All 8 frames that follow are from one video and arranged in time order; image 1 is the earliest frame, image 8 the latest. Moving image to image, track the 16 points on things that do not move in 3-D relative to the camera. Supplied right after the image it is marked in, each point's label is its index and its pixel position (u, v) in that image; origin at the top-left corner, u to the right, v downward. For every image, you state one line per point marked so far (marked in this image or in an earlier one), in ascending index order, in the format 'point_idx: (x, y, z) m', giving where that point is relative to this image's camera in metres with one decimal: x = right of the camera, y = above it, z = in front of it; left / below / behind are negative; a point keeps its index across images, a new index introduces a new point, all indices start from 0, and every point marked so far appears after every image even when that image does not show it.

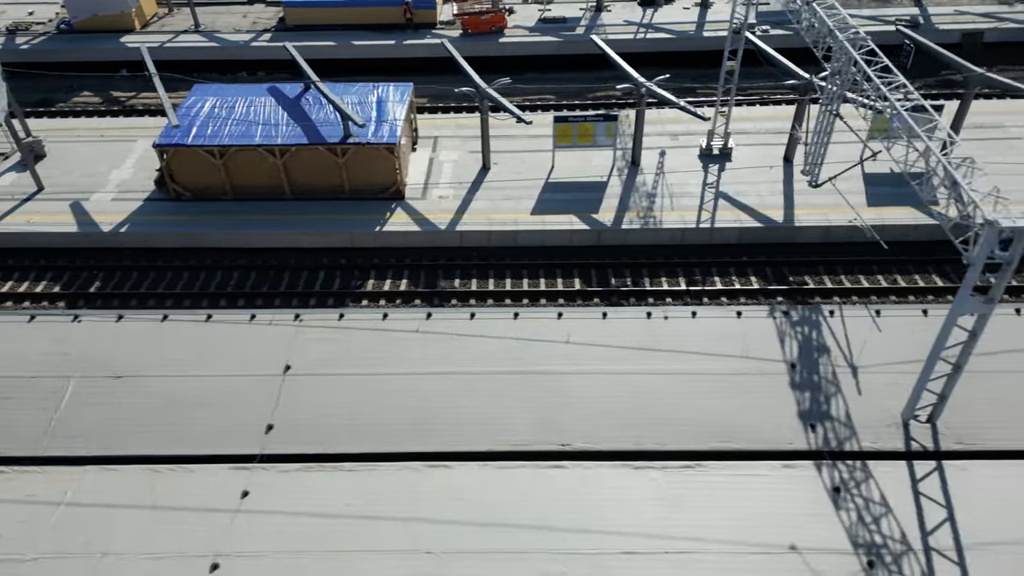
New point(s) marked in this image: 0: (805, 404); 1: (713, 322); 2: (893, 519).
0: (+5.1, -2.0, +11.8) m
1: (+4.0, -0.7, +13.1) m
2: (+5.7, -3.5, +10.1) m
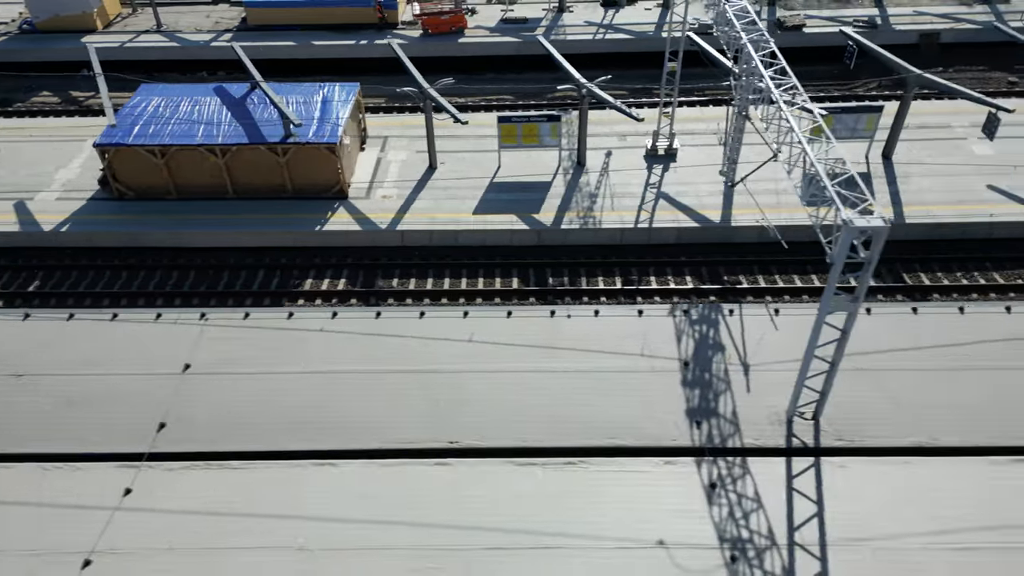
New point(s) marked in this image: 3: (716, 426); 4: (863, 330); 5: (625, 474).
0: (+3.2, -2.0, +11.9) m
1: (+2.0, -0.6, +13.2) m
2: (+3.8, -3.4, +10.2) m
3: (+3.5, -2.4, +11.6) m
4: (+6.7, -0.8, +12.8) m
5: (+1.8, -3.0, +10.9) m
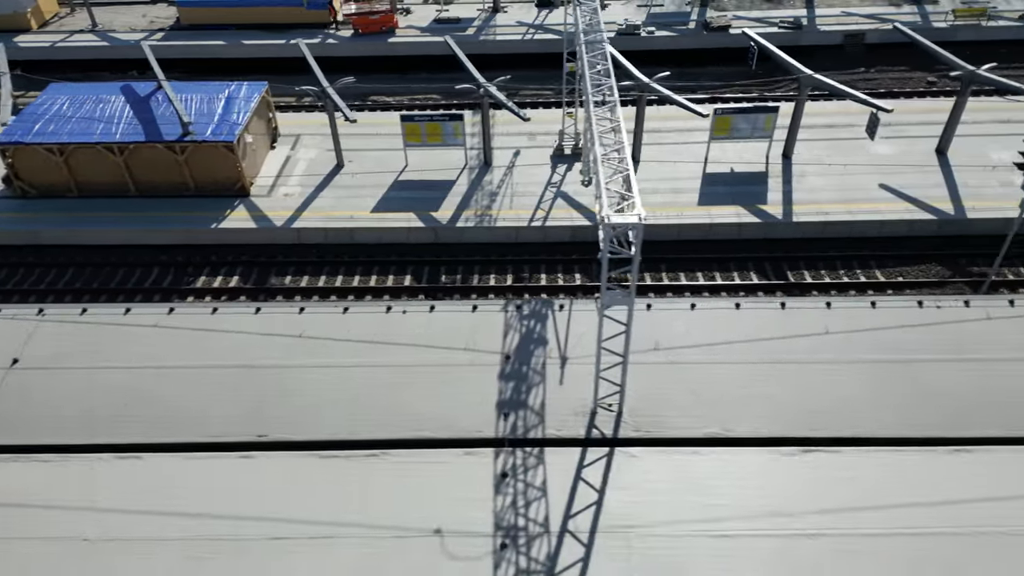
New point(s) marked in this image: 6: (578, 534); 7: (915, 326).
0: (-0.1, -1.9, +12.1) m
1: (-1.3, -0.5, +13.5) m
2: (+0.5, -3.4, +10.5) m
3: (+0.2, -2.3, +11.8) m
4: (+3.4, -0.7, +13.1) m
5: (-1.5, -2.9, +11.1) m
6: (+1.0, -3.7, +10.1) m
7: (+7.8, -0.7, +13.0) m
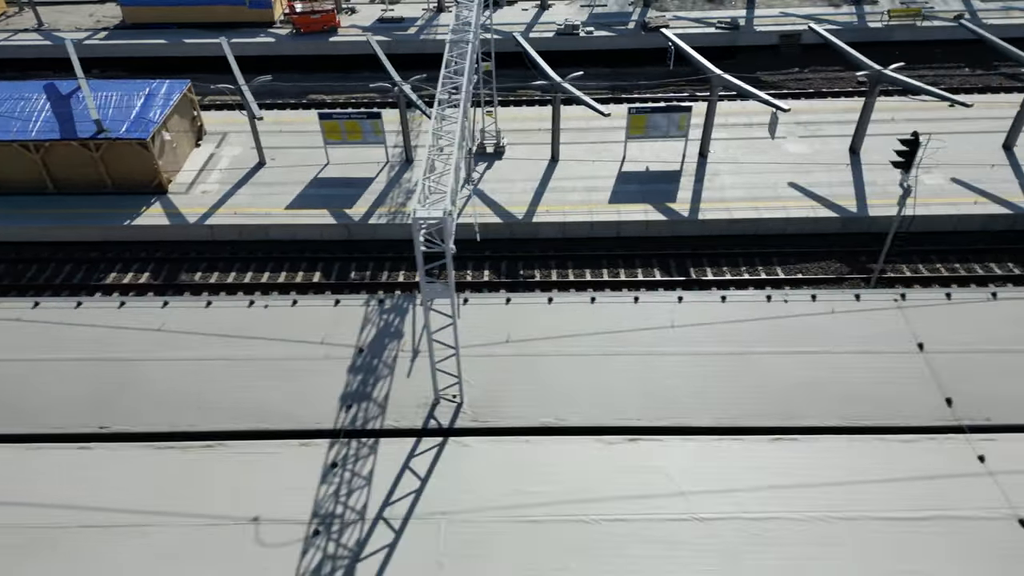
0: (-2.9, -1.8, +12.4) m
1: (-4.1, -0.4, +13.7) m
2: (-2.3, -3.2, +10.7) m
3: (-2.6, -2.2, +12.0) m
4: (+0.6, -0.6, +13.4) m
5: (-4.3, -2.8, +11.3) m
6: (-1.8, -3.6, +10.3) m
7: (+4.9, -0.6, +13.3) m
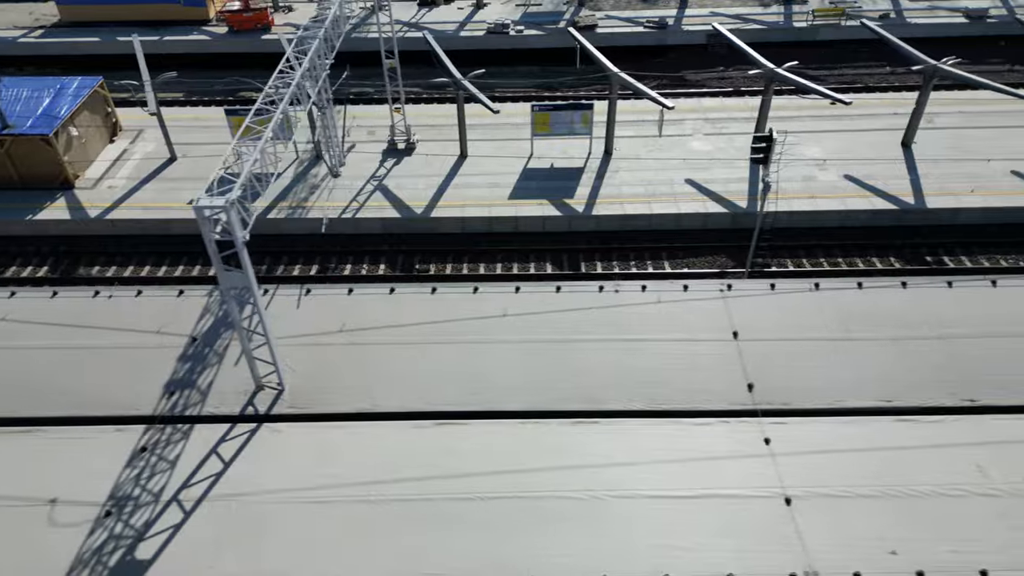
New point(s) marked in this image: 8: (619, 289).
0: (-6.3, -1.6, +12.7) m
1: (-7.5, -0.3, +14.0) m
2: (-5.7, -3.1, +11.0) m
3: (-6.0, -2.0, +12.3) m
4: (-2.8, -0.4, +13.7) m
5: (-7.6, -2.6, +11.6) m
6: (-5.1, -3.4, +10.6) m
7: (+1.6, -0.4, +13.6) m
8: (+2.2, 0.0, +14.0) m
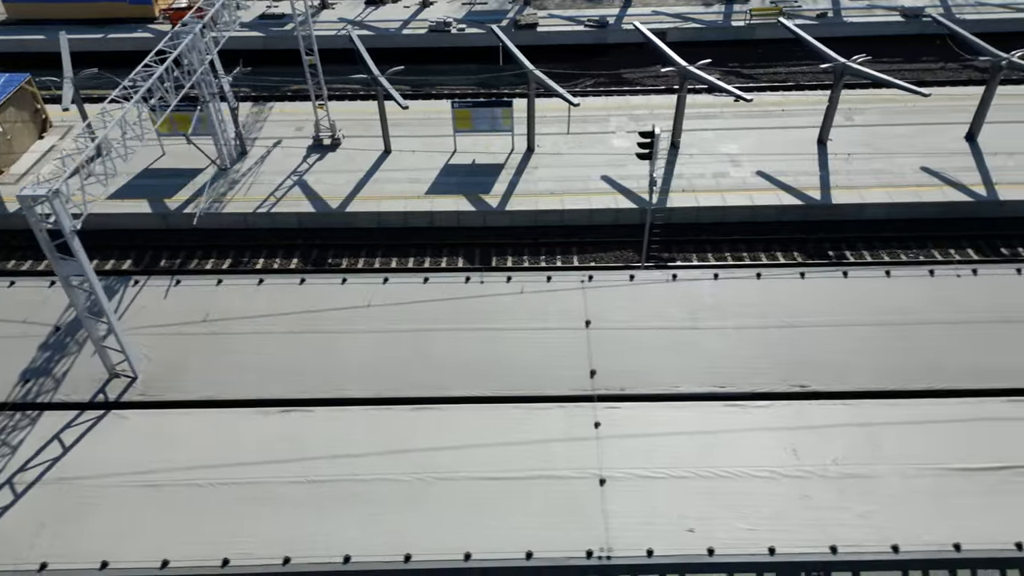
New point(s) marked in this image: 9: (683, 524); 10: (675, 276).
0: (-9.1, -1.4, +12.9) m
1: (-10.3, -0.1, +14.2) m
2: (-8.5, -2.9, +11.3) m
3: (-8.8, -1.8, +12.6) m
4: (-5.6, -0.3, +14.0) m
5: (-10.5, -2.4, +11.8) m
6: (-8.0, -3.2, +10.9) m
7: (-1.2, -0.2, +13.9) m
8: (-0.6, +0.2, +14.3) m
9: (+2.5, -3.5, +10.0) m
10: (+3.5, +0.3, +14.2) m
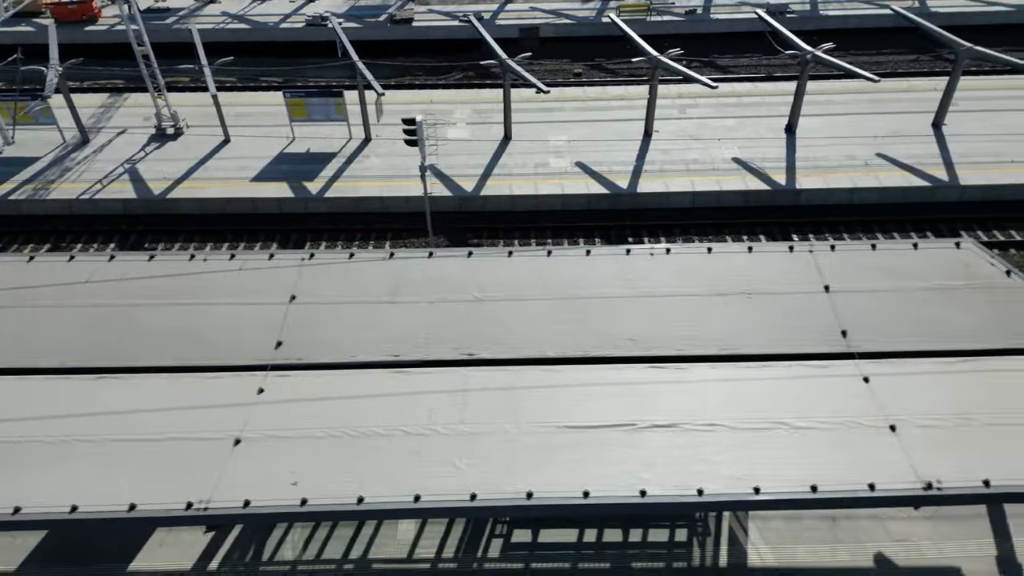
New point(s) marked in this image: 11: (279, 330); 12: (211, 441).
0: (-15.2, -0.9, +13.4) m
1: (-16.4, +0.4, +14.7) m
2: (-14.5, -2.4, +11.8) m
3: (-14.9, -1.3, +13.1) m
4: (-11.7, +0.2, +14.5) m
5: (-16.5, -1.9, +12.3) m
6: (-14.0, -2.7, +11.4) m
7: (-7.4, +0.3, +14.6) m
8: (-6.7, +0.7, +15.0) m
9: (-3.5, -3.0, +10.7) m
10: (-2.7, +0.8, +14.9) m
11: (-4.6, -0.8, +13.4) m
12: (-5.0, -2.6, +11.4) m
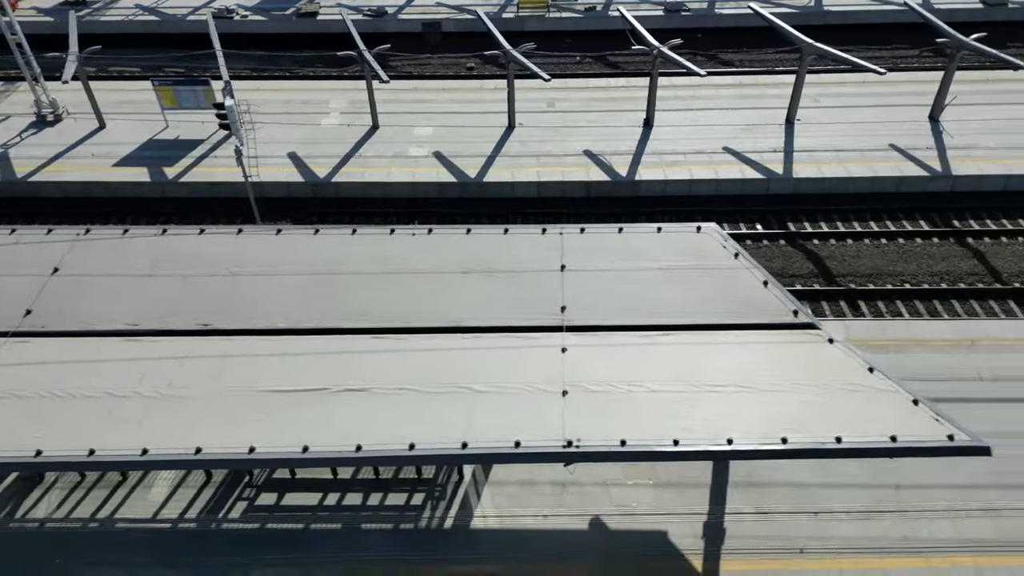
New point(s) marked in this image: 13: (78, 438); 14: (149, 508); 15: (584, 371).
0: (-20.6, -0.2, +14.2) m
1: (-21.8, +1.2, +15.5) m
2: (-20.0, -1.7, +12.6) m
3: (-20.3, -0.6, +13.9) m
4: (-17.1, +0.9, +15.3) m
5: (-21.9, -1.2, +13.1) m
6: (-19.4, -2.0, +12.2) m
7: (-12.7, +0.9, +15.3) m
8: (-12.1, +1.3, +15.7) m
9: (-8.9, -2.5, +11.5) m
10: (-8.0, +1.3, +15.6) m
11: (-10.0, -0.3, +14.1) m
12: (-10.5, -2.0, +12.1) m
13: (-7.3, -2.5, +11.4) m
14: (-7.7, -4.6, +14.2) m
15: (+1.3, -1.5, +12.4) m
